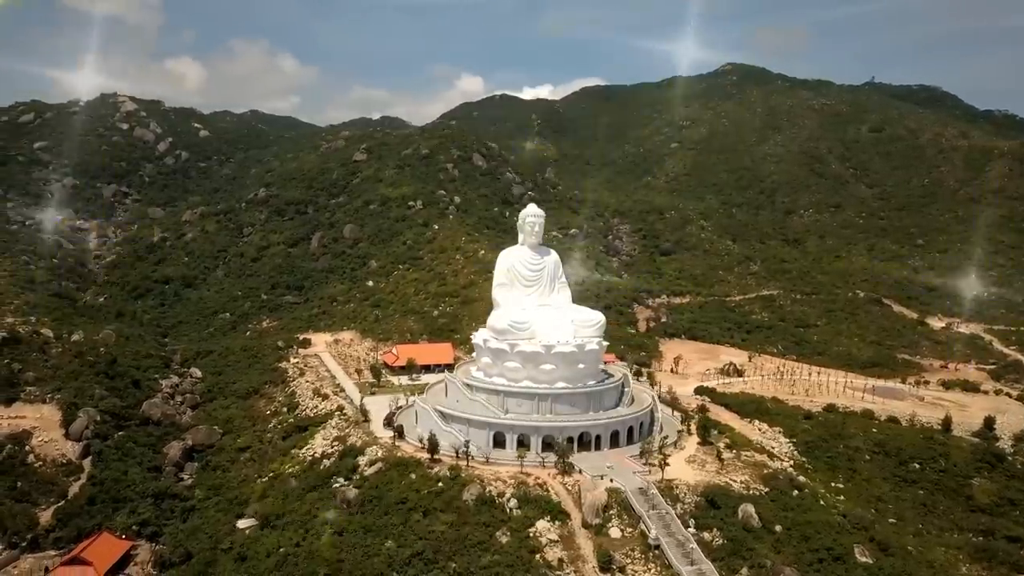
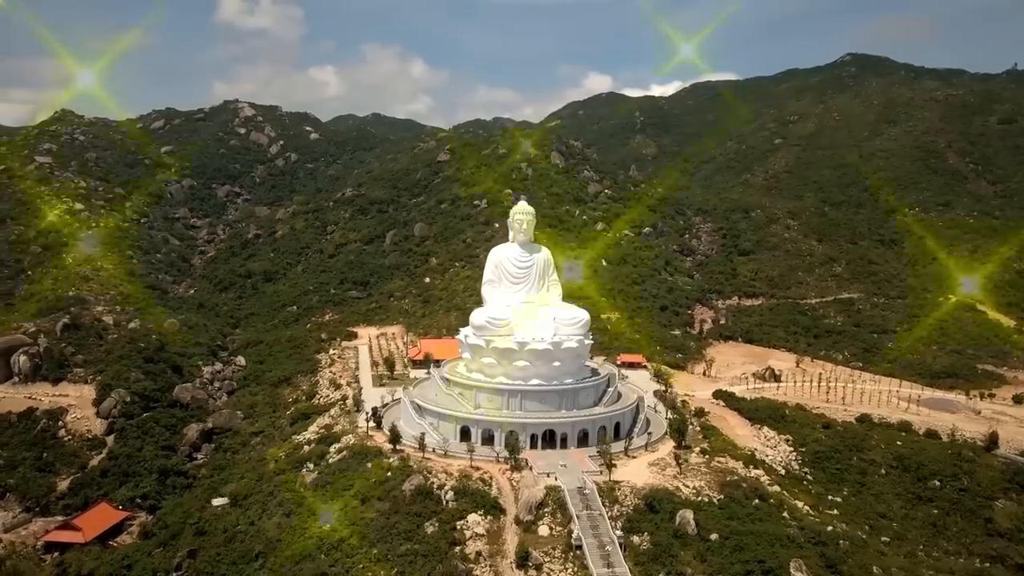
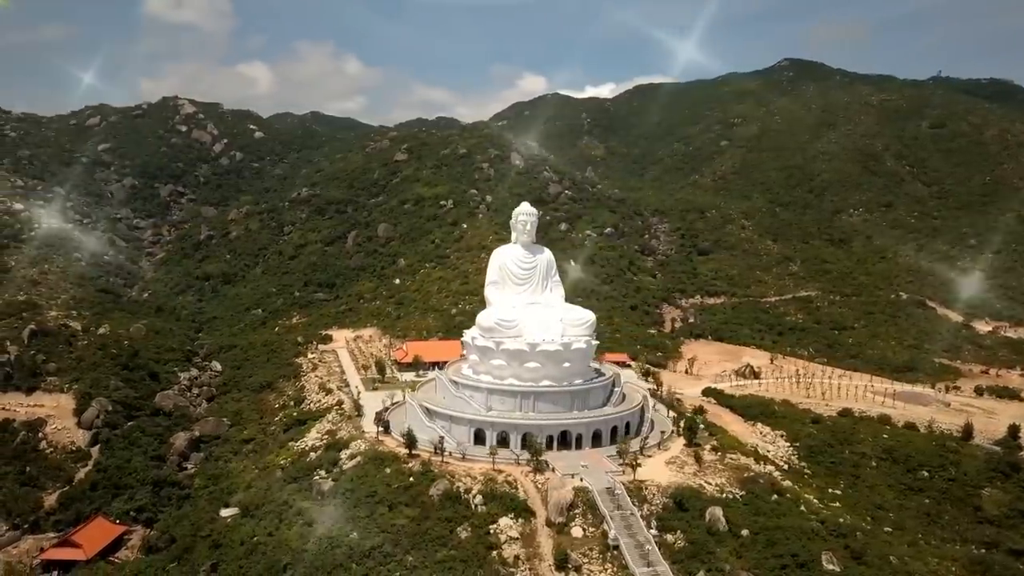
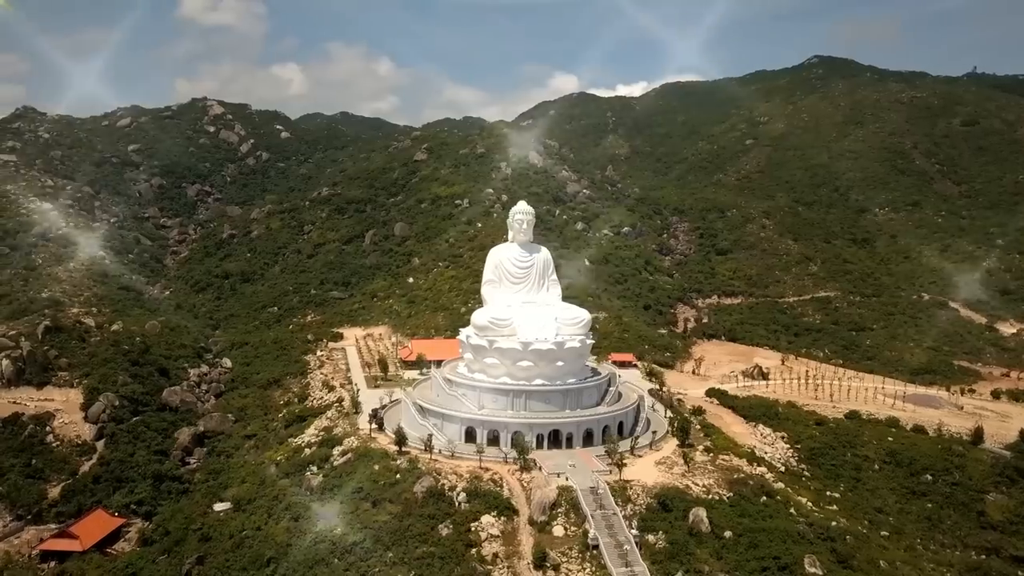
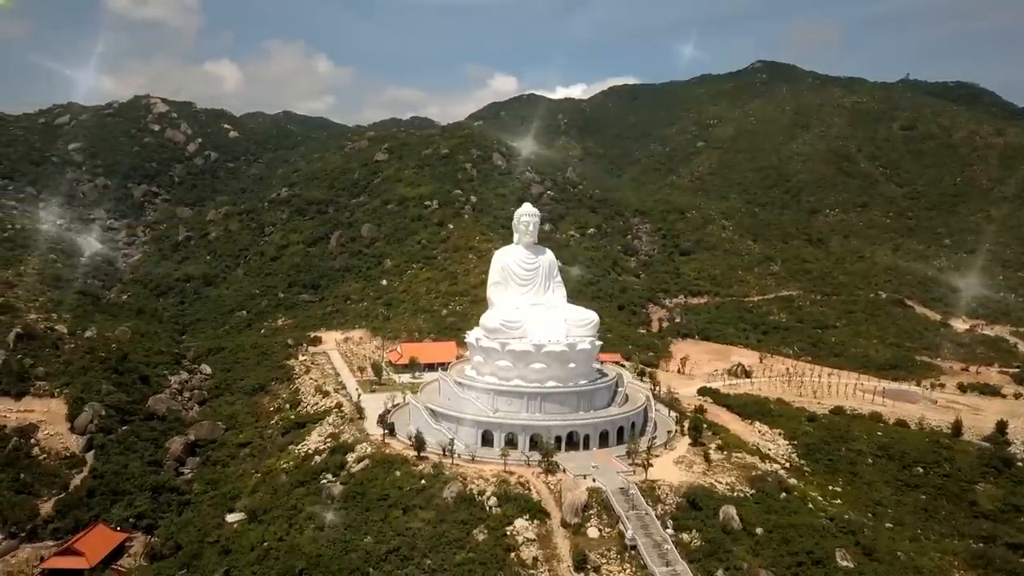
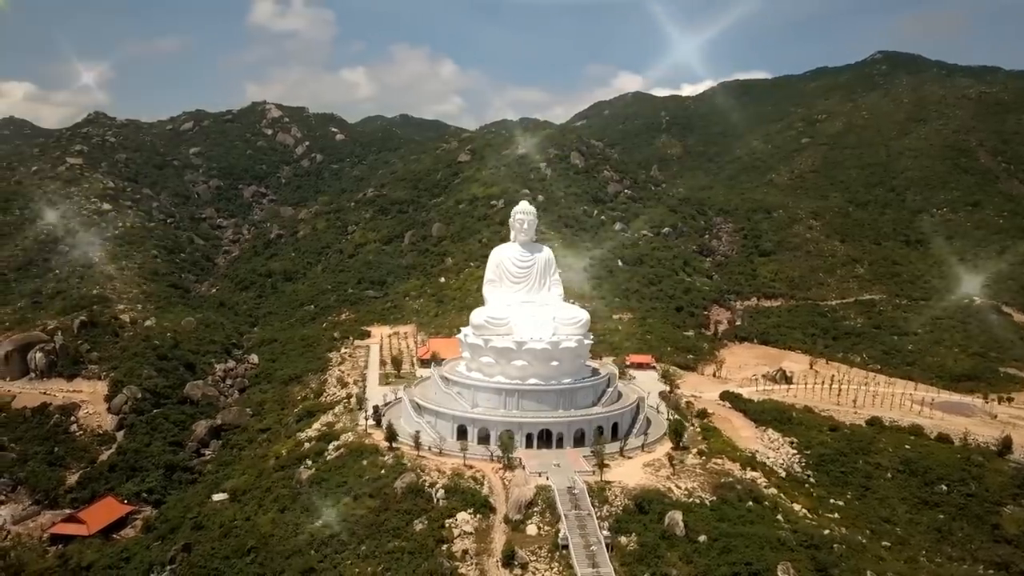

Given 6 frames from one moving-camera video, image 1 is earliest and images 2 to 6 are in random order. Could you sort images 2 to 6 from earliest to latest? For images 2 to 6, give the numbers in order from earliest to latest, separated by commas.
5, 3, 4, 2, 6
